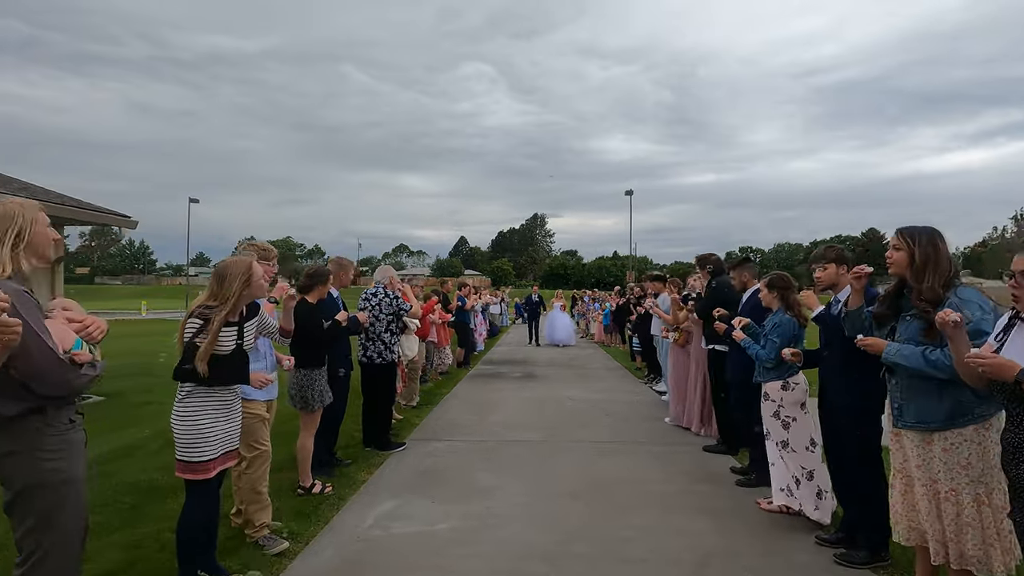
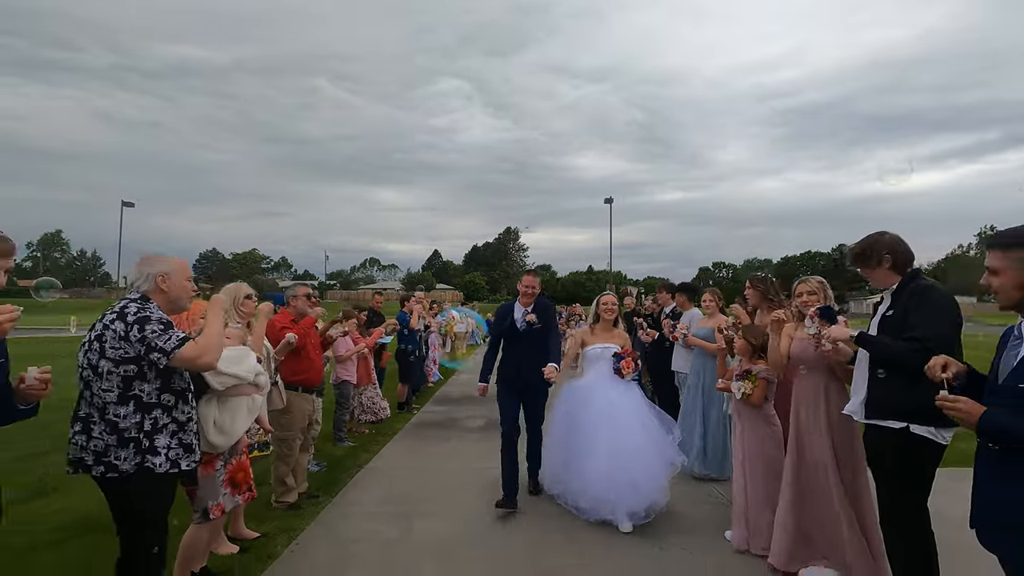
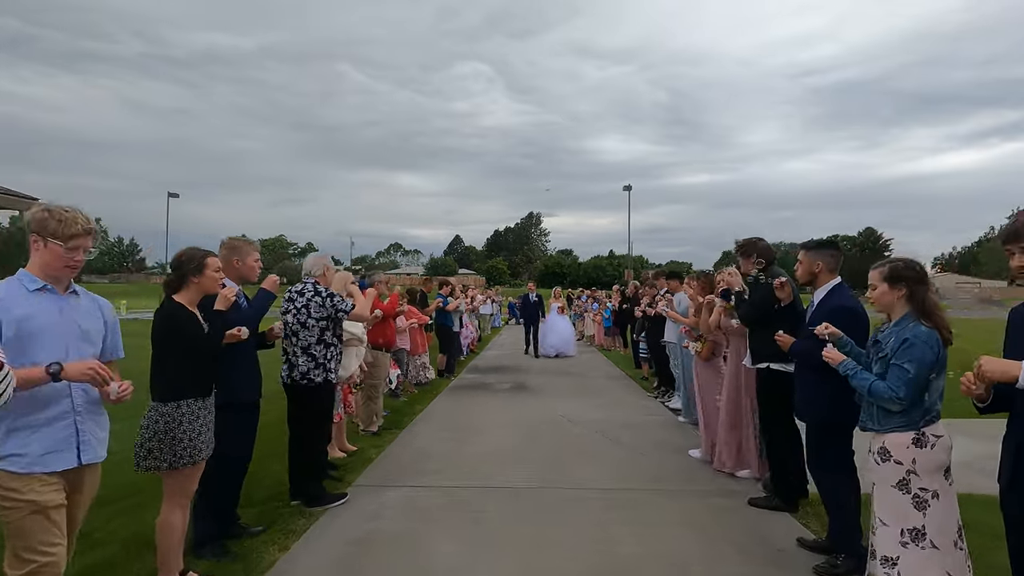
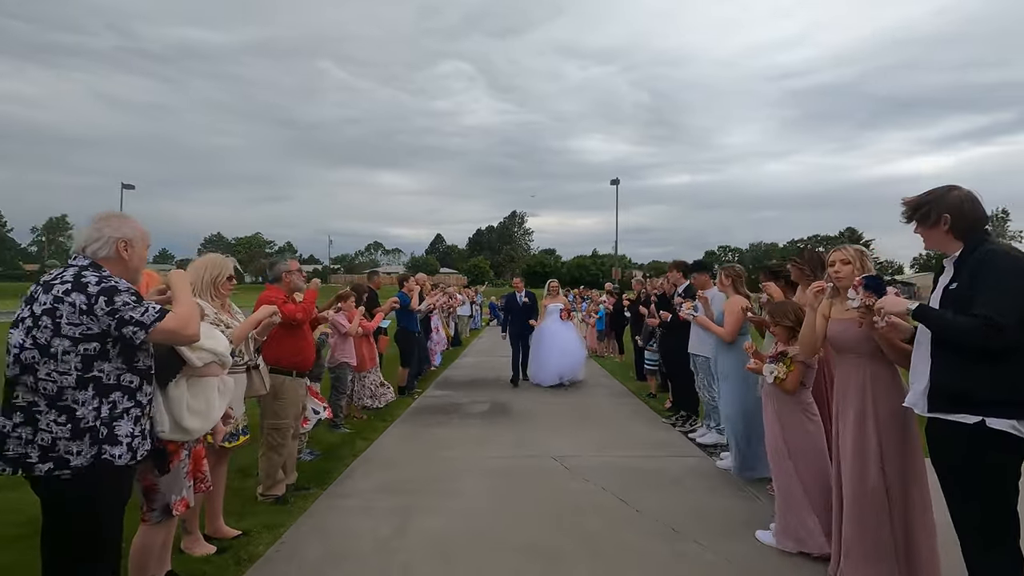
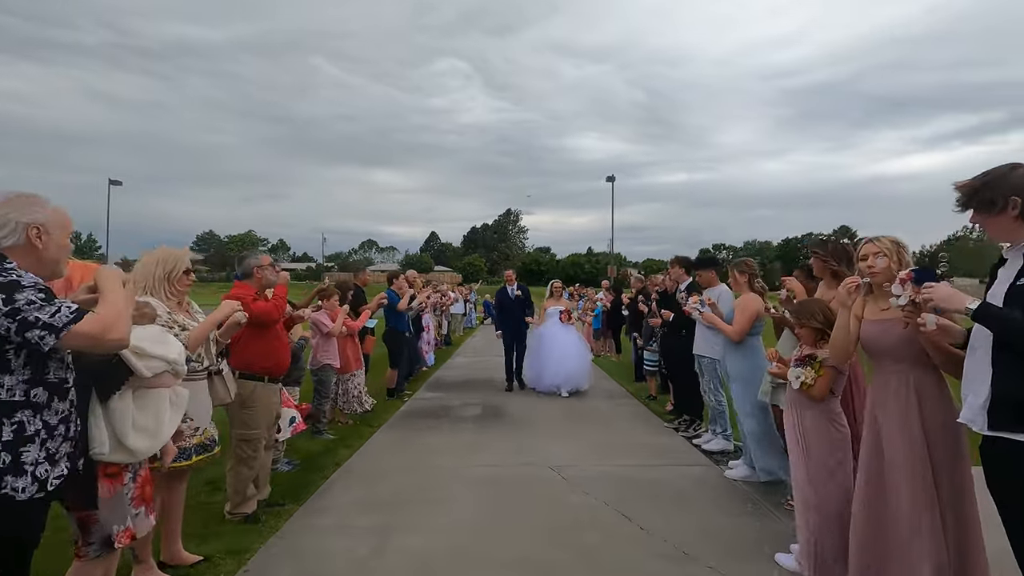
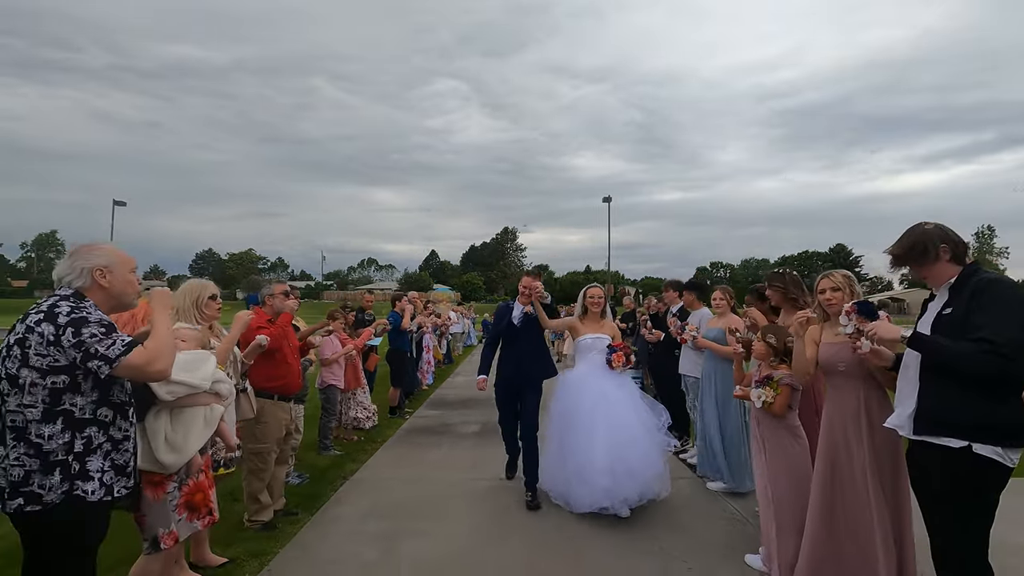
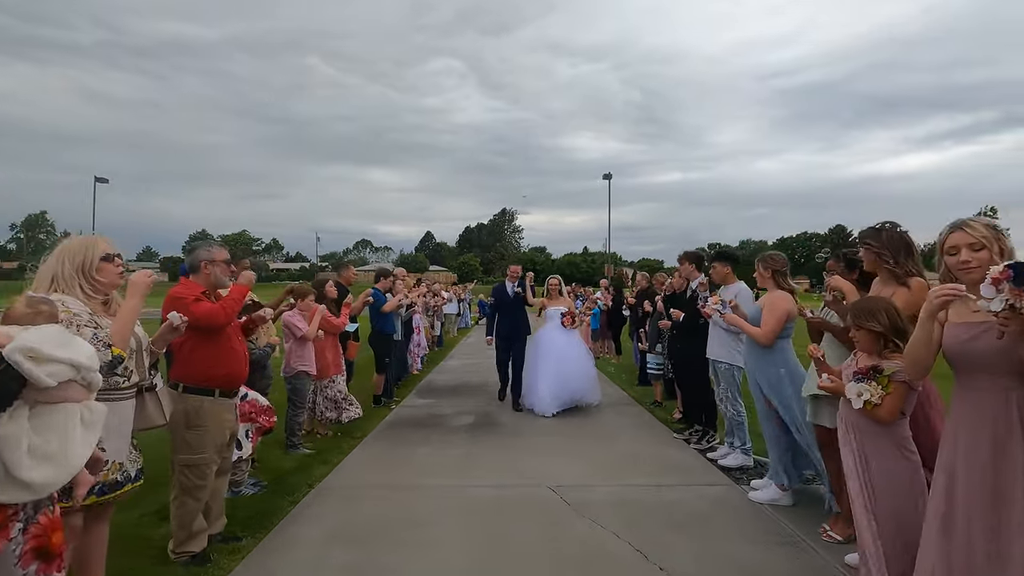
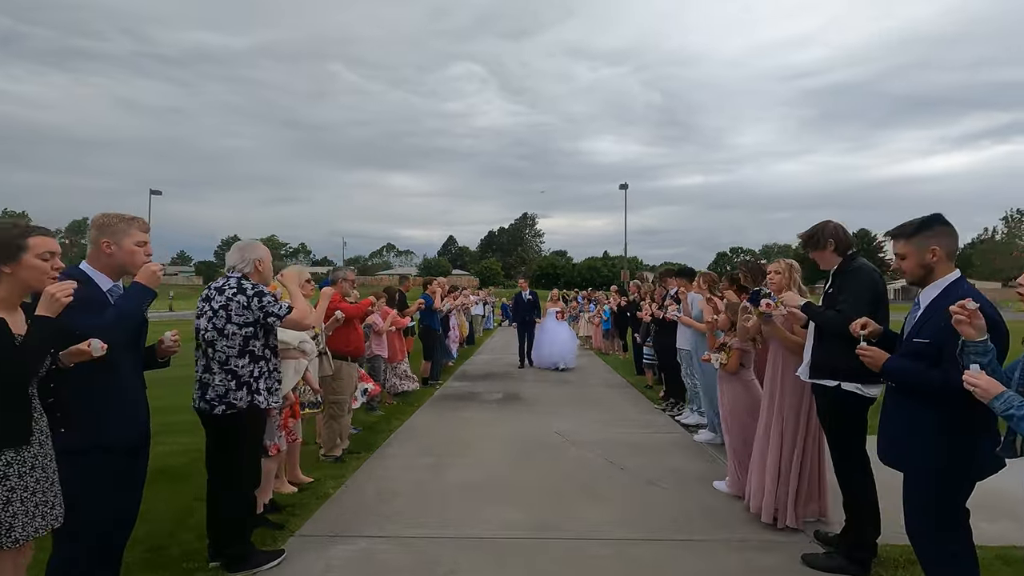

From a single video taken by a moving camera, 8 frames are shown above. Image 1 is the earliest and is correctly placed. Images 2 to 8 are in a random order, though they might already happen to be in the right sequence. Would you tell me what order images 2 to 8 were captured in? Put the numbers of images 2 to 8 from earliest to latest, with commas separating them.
3, 8, 4, 5, 7, 6, 2
